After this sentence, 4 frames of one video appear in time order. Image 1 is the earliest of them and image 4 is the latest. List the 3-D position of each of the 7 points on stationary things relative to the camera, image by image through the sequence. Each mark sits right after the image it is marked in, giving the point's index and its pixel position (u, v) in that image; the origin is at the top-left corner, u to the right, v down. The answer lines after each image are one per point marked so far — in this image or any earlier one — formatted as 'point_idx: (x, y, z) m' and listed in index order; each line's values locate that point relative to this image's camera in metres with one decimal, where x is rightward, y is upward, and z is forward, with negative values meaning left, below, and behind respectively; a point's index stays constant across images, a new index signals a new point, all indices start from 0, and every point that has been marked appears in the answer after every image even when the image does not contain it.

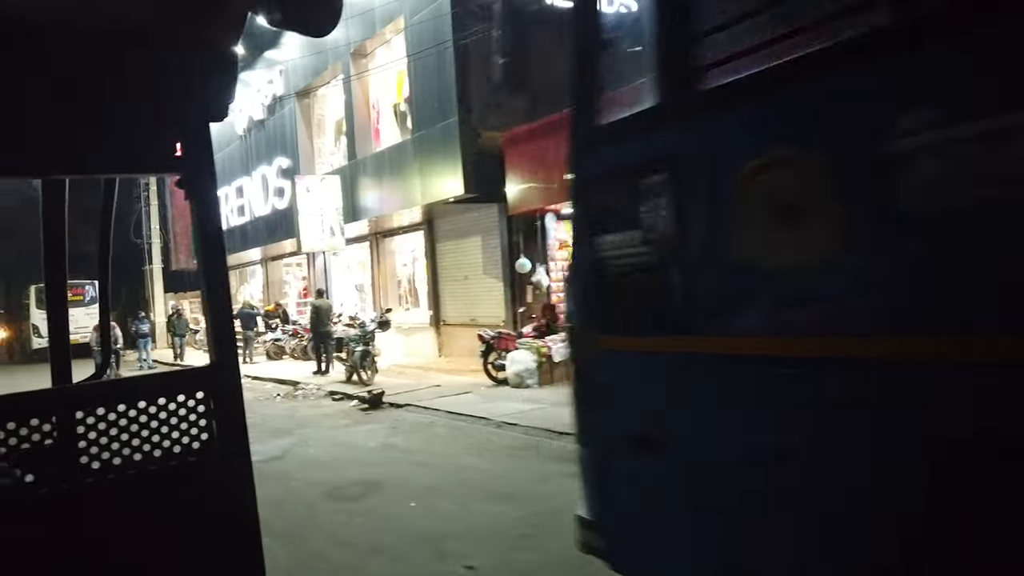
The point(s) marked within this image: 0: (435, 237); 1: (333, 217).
0: (-1.6, +1.0, +15.2) m
1: (-3.3, +1.3, +14.1) m
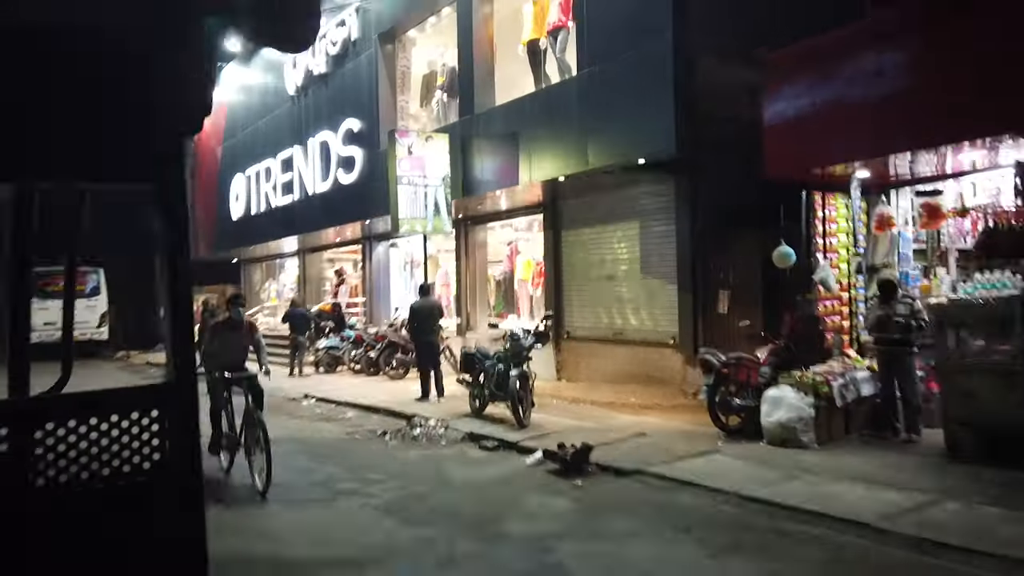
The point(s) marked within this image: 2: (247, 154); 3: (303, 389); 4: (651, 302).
0: (+0.7, +1.0, +11.7) m
1: (-1.0, +1.4, +10.6) m
2: (-6.9, +3.5, +19.4) m
3: (-3.3, -1.6, +11.9) m
4: (+1.9, -0.2, +10.0) m
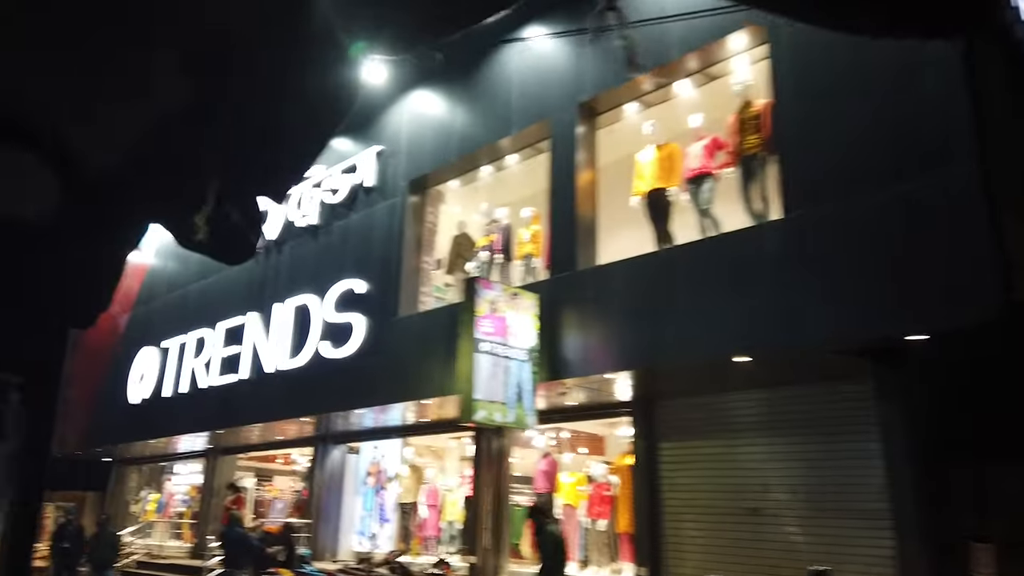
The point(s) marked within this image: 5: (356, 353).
0: (+1.6, -1.7, +8.7) m
1: (+0.1, -0.8, +7.5) m
2: (-7.1, -0.7, +15.5) m
3: (-2.6, -3.8, +7.5) m
4: (+2.9, -2.4, +6.9) m
5: (-2.2, -0.9, +10.5) m
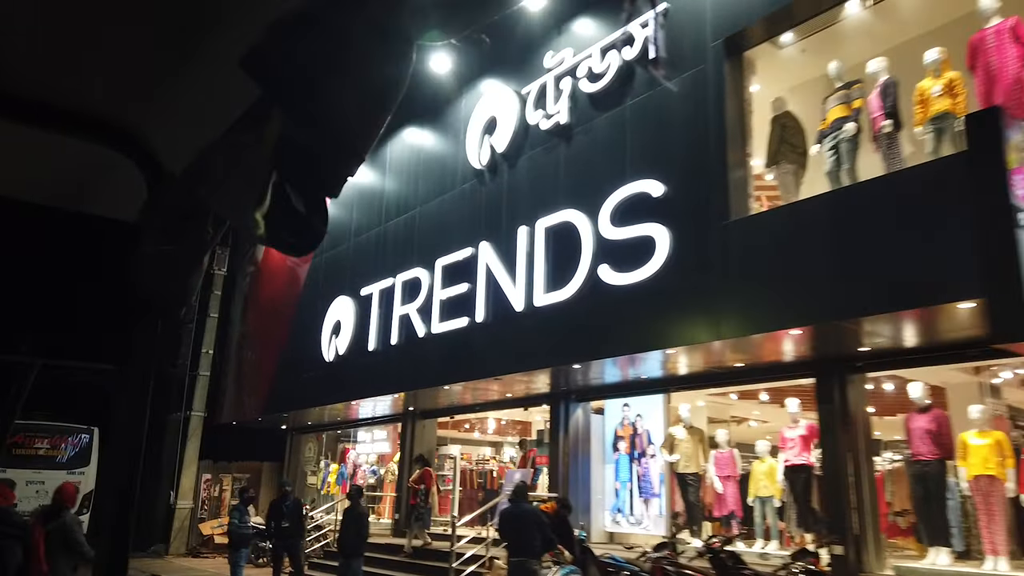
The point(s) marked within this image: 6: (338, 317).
0: (+5.1, -0.6, +5.6) m
1: (+3.4, +0.2, +4.6) m
2: (-2.8, +0.4, +13.5) m
3: (+0.8, -2.8, +5.1) m
4: (+6.2, -1.4, +3.8) m
5: (+1.5, +0.1, +7.9) m
6: (-3.1, -0.5, +13.4) m
